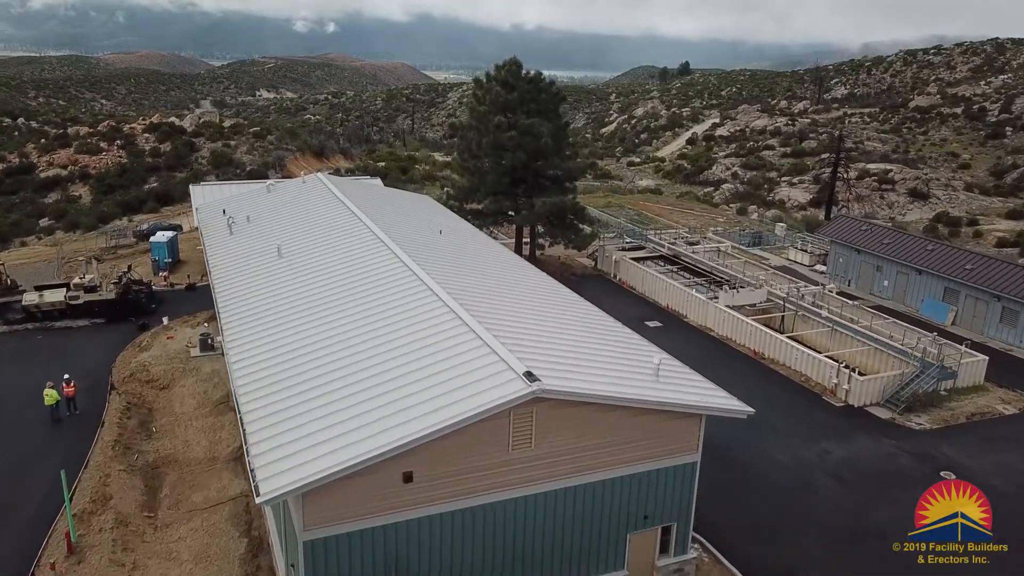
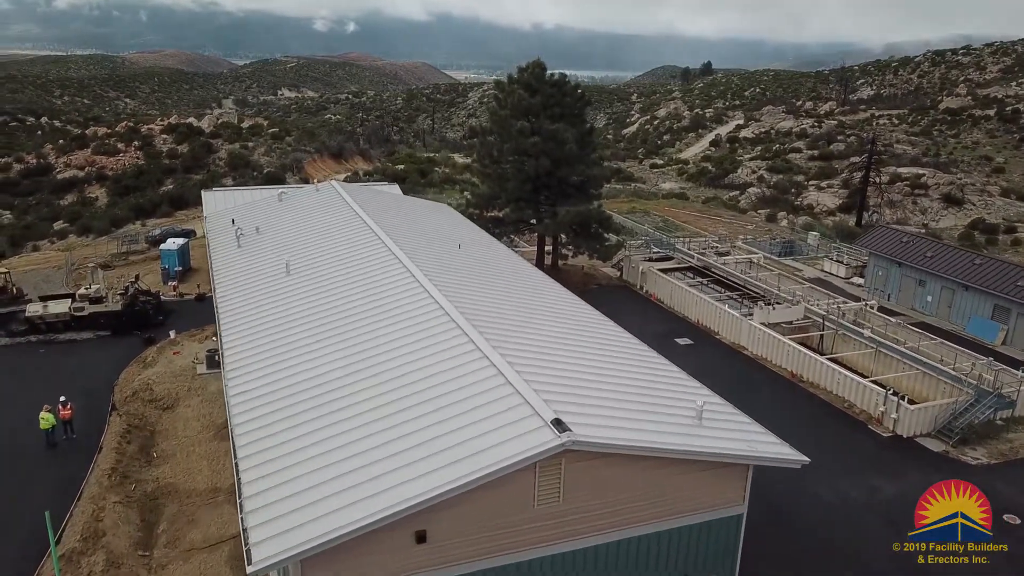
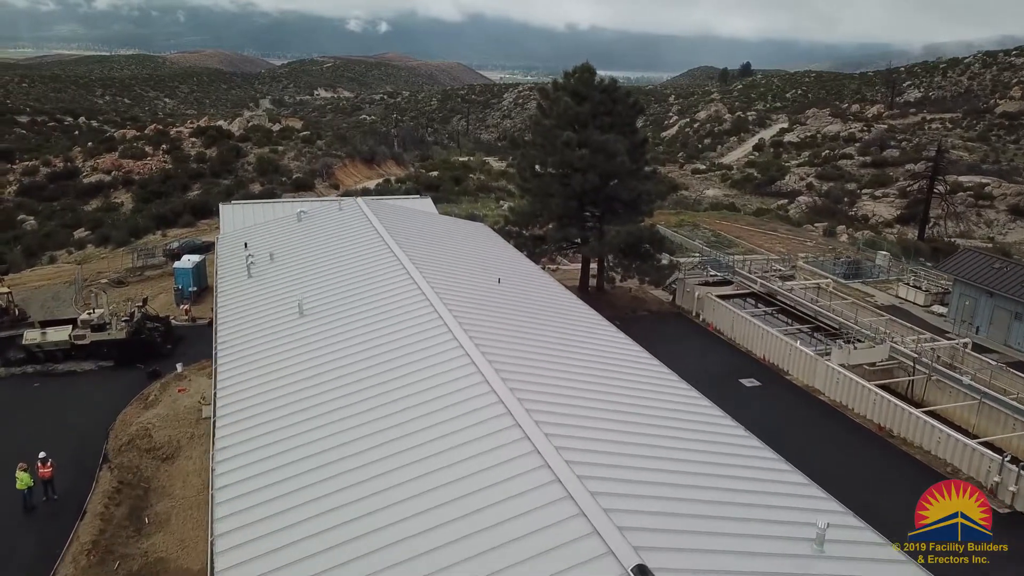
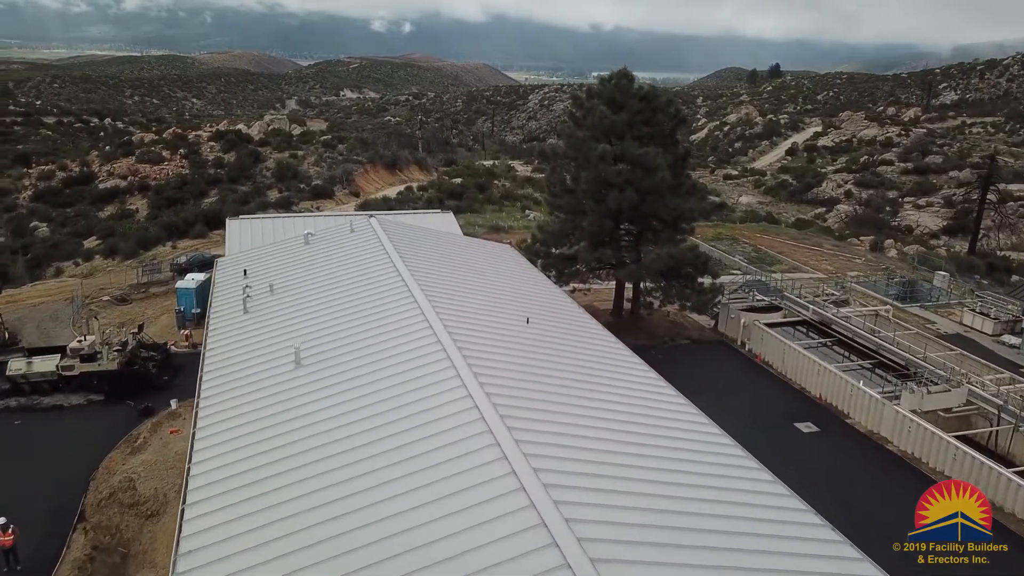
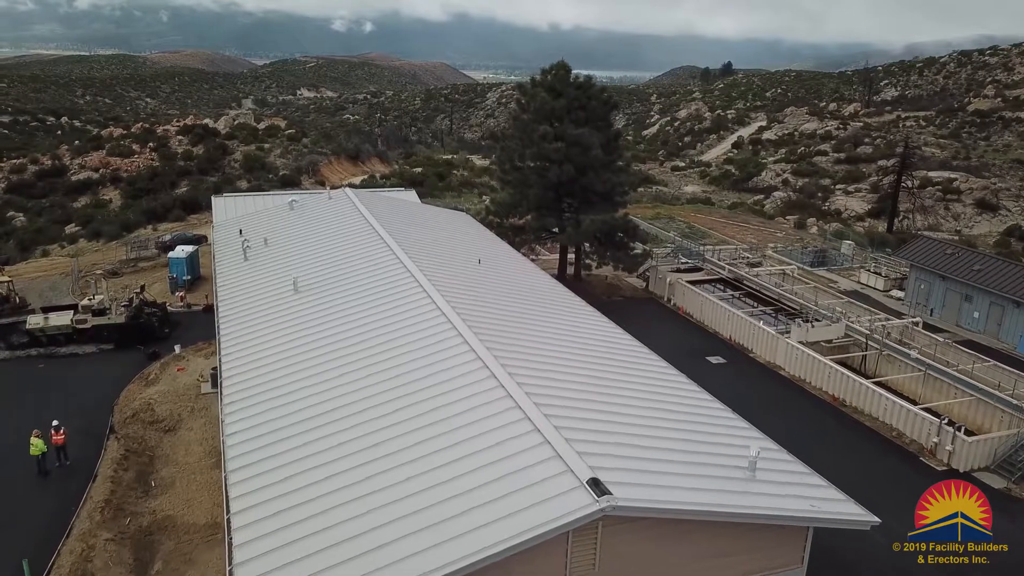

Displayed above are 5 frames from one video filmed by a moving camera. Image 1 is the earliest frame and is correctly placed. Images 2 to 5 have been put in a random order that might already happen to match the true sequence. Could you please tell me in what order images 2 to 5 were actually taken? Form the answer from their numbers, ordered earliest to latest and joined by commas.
2, 5, 3, 4
